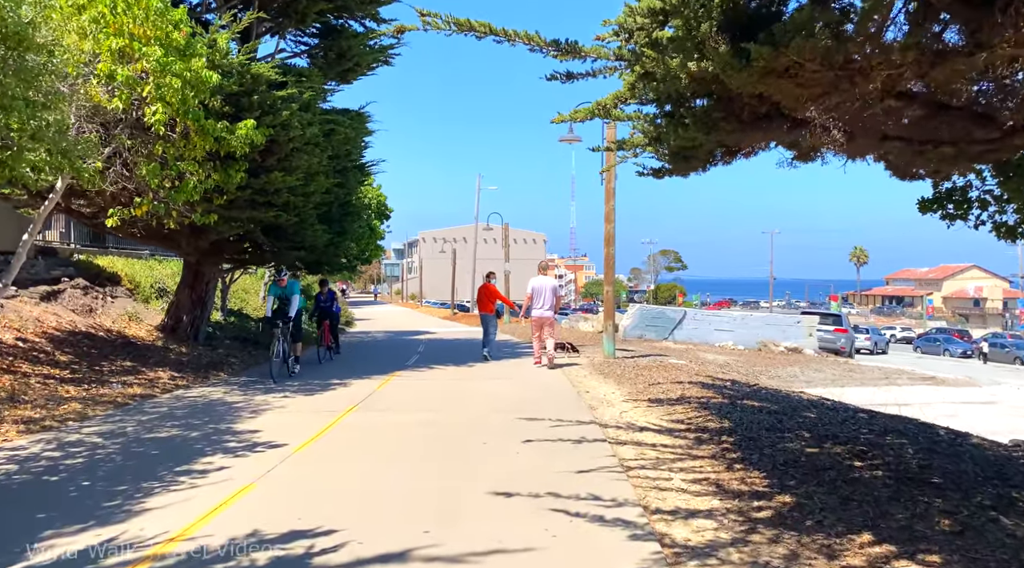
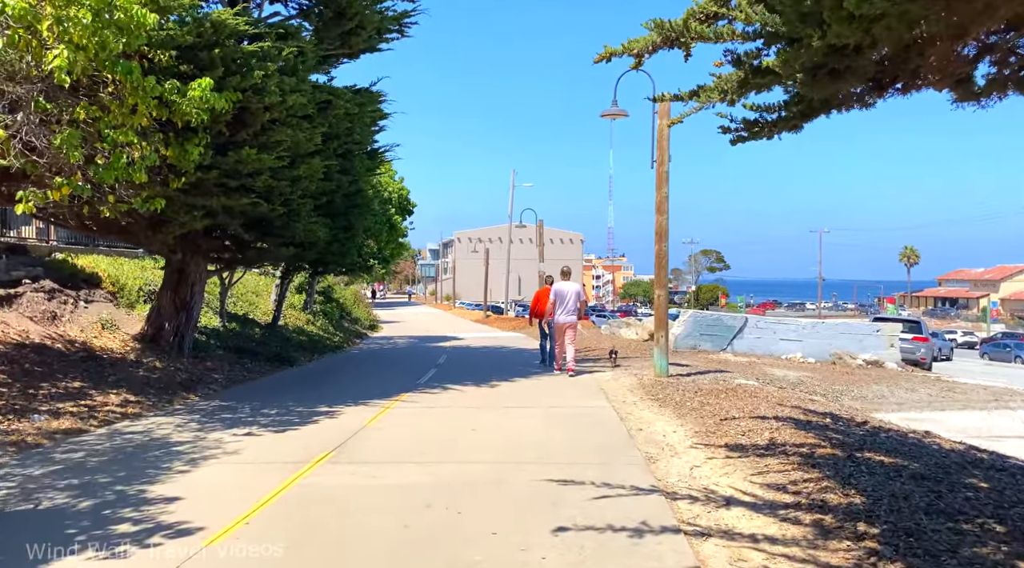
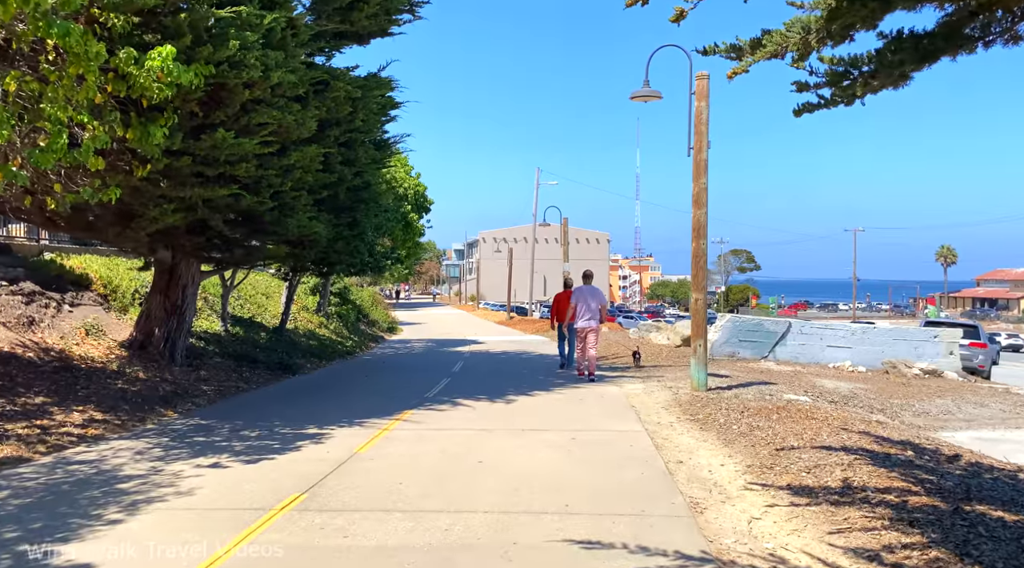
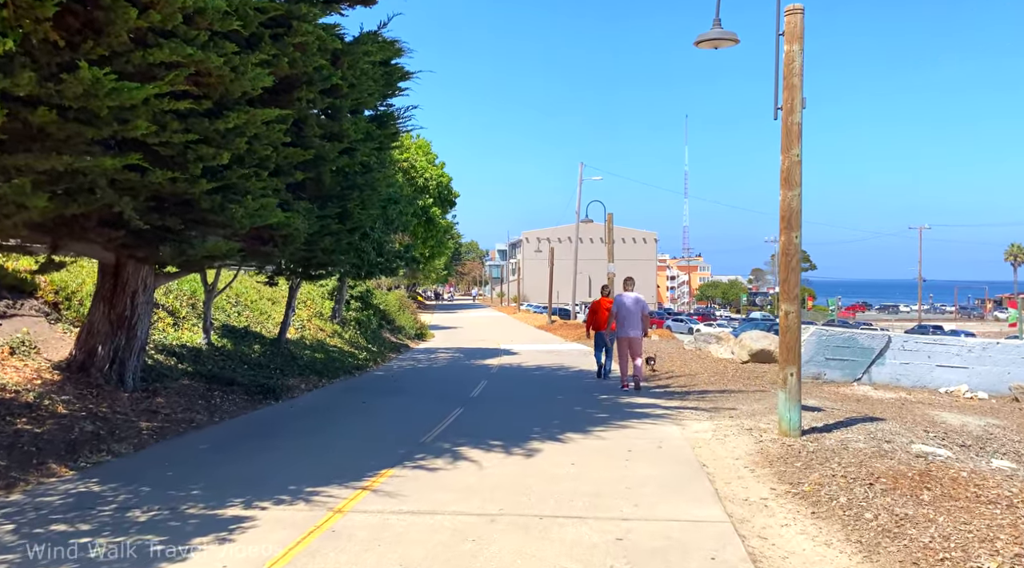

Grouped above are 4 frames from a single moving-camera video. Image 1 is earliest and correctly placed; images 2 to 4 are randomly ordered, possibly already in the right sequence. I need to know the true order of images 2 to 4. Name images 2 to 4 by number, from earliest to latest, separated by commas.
2, 3, 4
